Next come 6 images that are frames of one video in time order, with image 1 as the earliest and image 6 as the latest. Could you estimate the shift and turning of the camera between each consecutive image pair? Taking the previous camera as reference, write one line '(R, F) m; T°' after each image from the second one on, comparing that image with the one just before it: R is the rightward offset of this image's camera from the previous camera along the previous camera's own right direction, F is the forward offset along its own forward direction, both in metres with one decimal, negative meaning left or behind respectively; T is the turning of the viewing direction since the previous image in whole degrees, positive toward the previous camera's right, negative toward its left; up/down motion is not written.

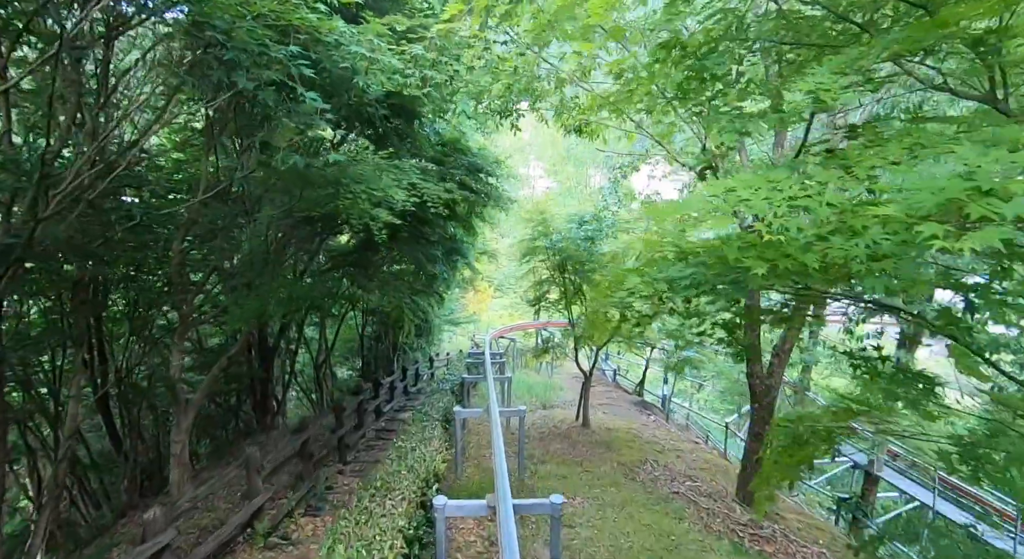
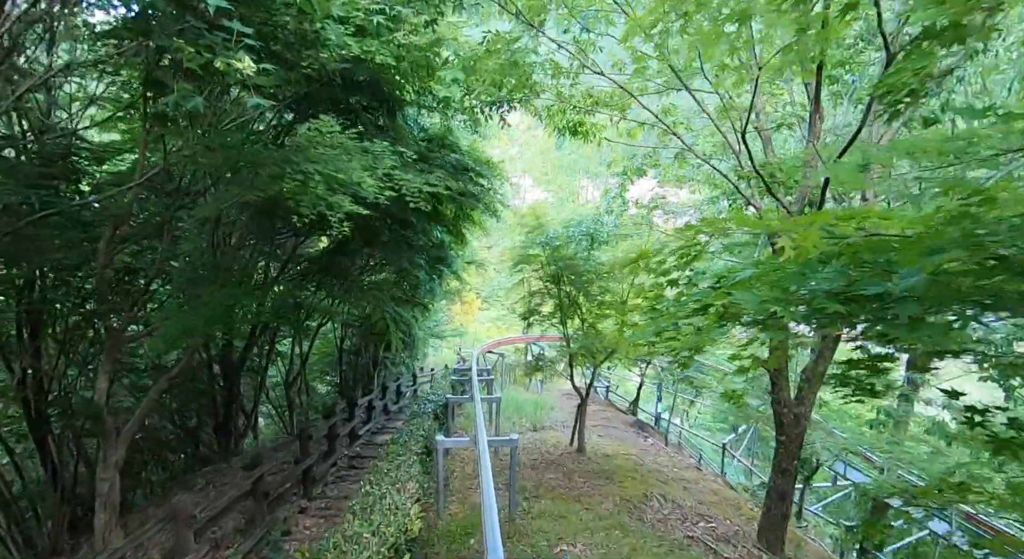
(0.0, +0.7) m; +1°
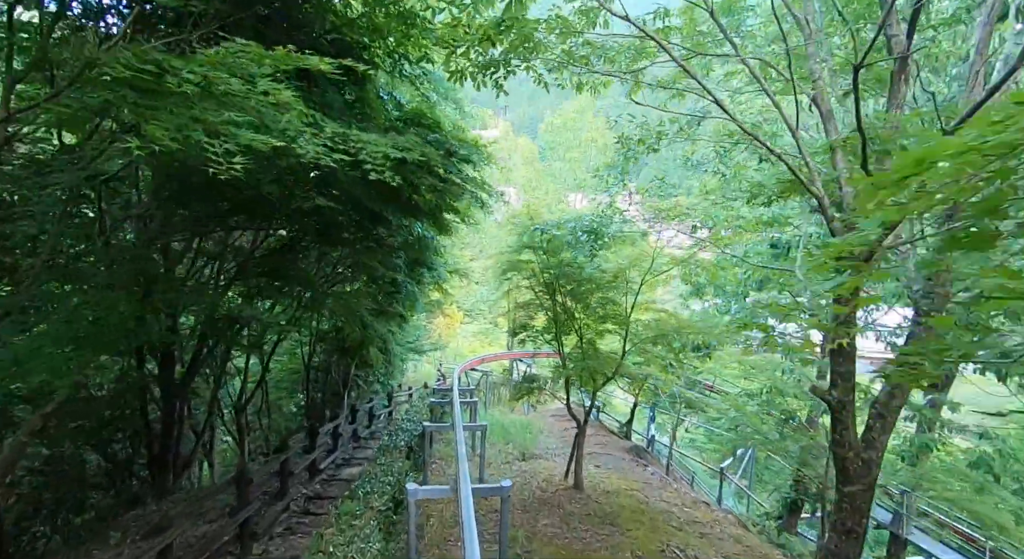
(-0.1, +1.0) m; +2°
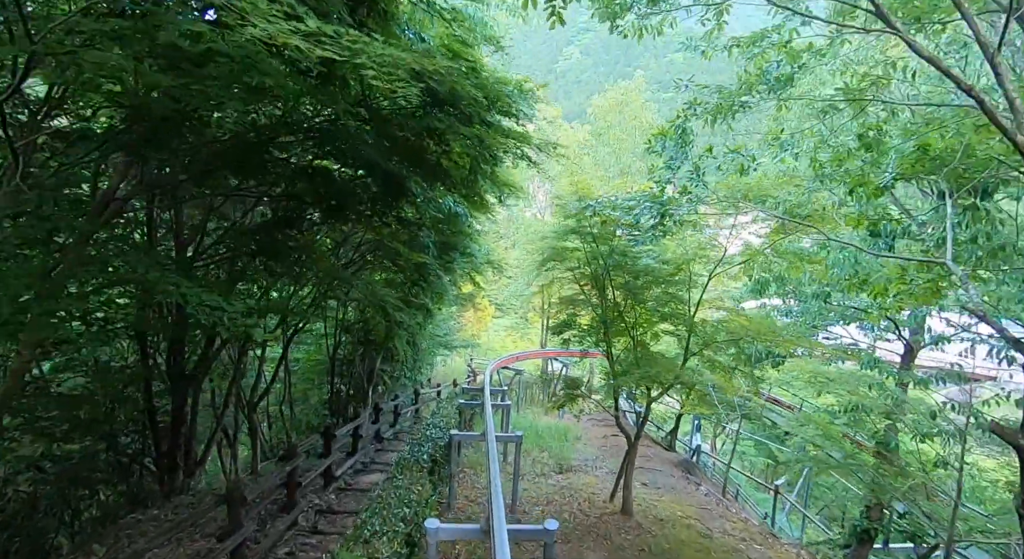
(-0.1, +0.9) m; -3°
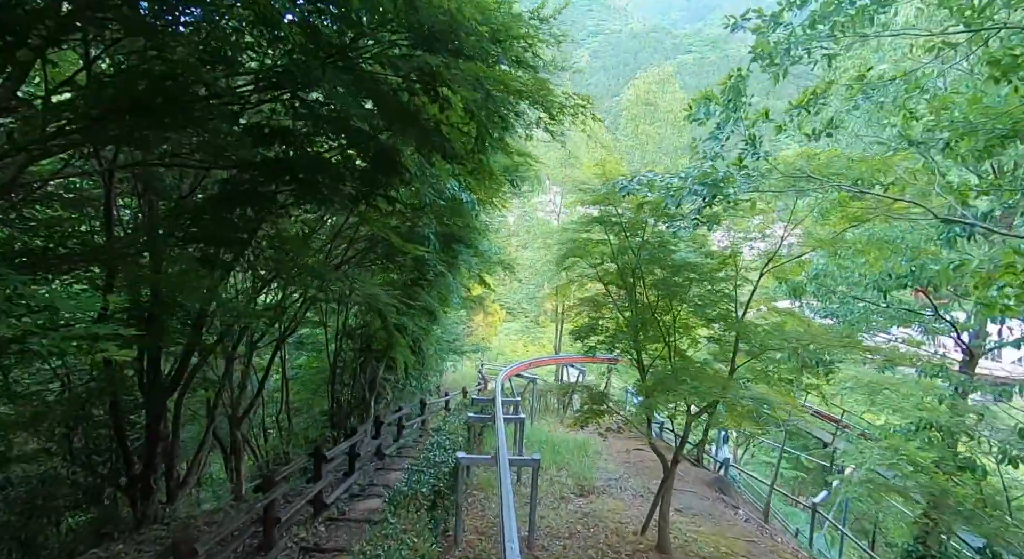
(0.0, +0.8) m; -1°
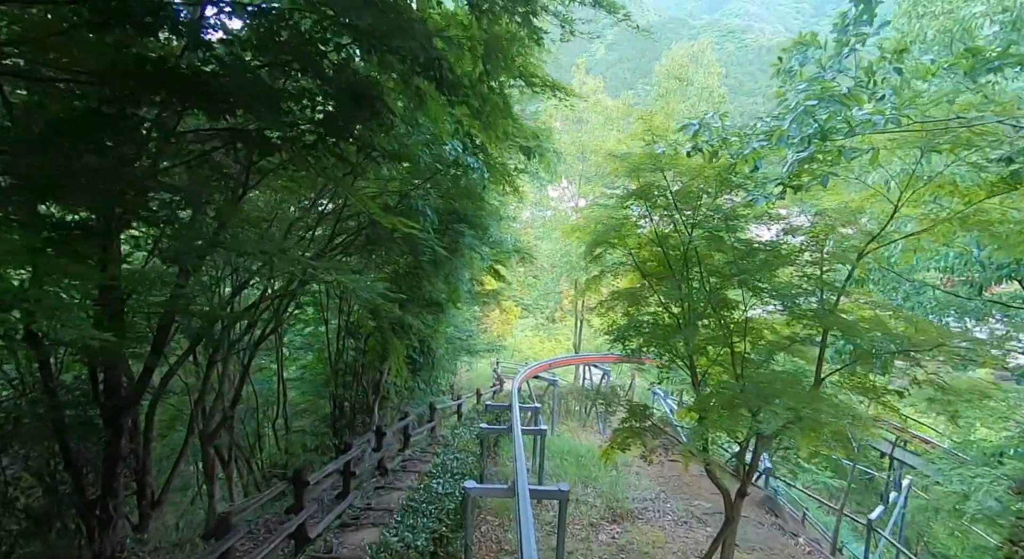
(0.0, +1.0) m; -1°
